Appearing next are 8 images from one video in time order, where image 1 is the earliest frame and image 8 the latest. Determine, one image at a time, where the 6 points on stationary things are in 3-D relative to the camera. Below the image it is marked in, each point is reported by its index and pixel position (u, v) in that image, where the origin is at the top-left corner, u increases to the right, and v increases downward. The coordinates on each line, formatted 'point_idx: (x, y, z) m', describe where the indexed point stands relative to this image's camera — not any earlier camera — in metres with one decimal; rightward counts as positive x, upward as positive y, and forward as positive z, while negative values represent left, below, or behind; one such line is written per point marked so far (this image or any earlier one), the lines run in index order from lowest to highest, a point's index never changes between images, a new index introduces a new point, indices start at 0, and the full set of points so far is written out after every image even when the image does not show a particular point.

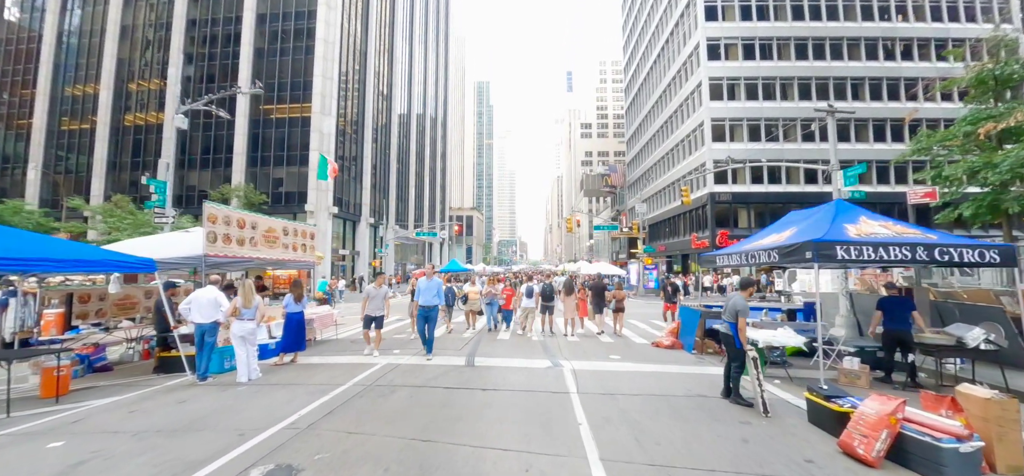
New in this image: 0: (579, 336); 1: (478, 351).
0: (+1.9, -2.9, +12.2) m
1: (-0.8, -2.5, +9.2) m
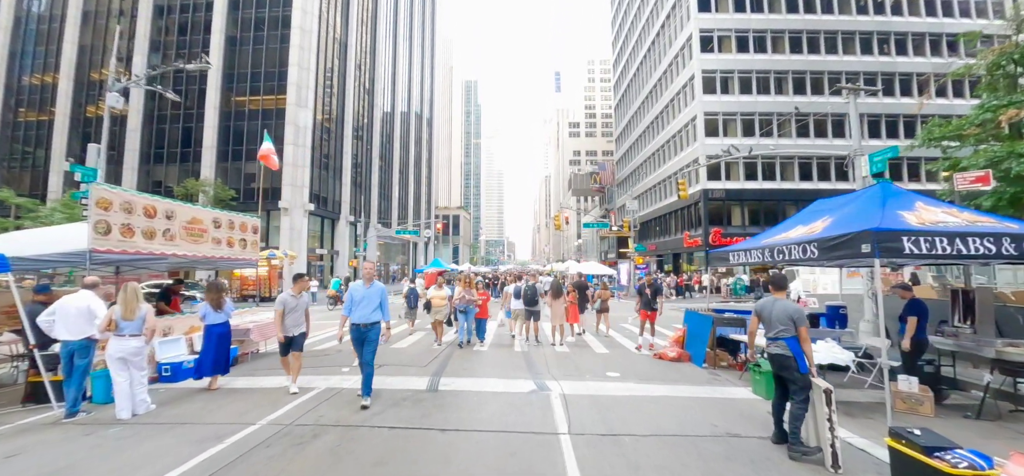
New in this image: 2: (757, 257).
0: (+1.4, -2.7, +10.6) m
1: (-1.2, -2.3, +7.5) m
2: (+4.7, -0.4, +8.1) m
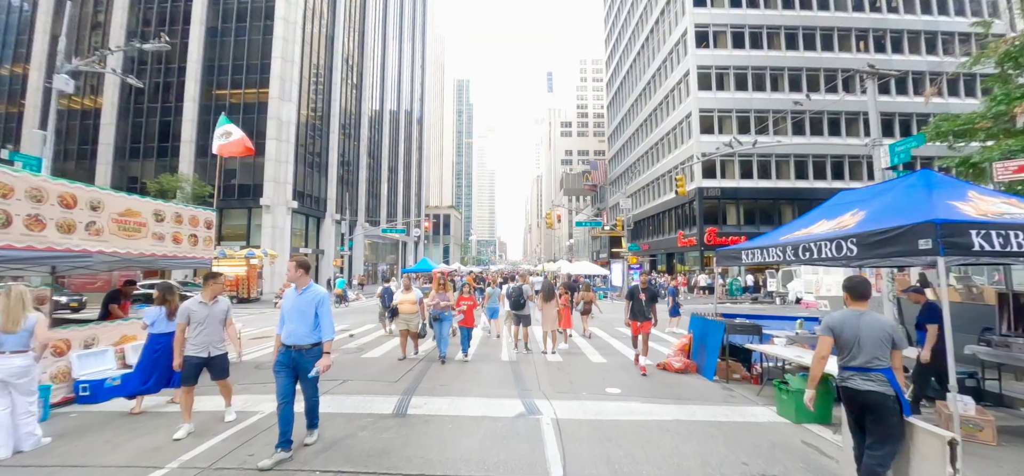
0: (+1.1, -2.6, +9.6) m
1: (-1.4, -2.2, +6.4) m
2: (+4.4, -0.3, +7.1) m
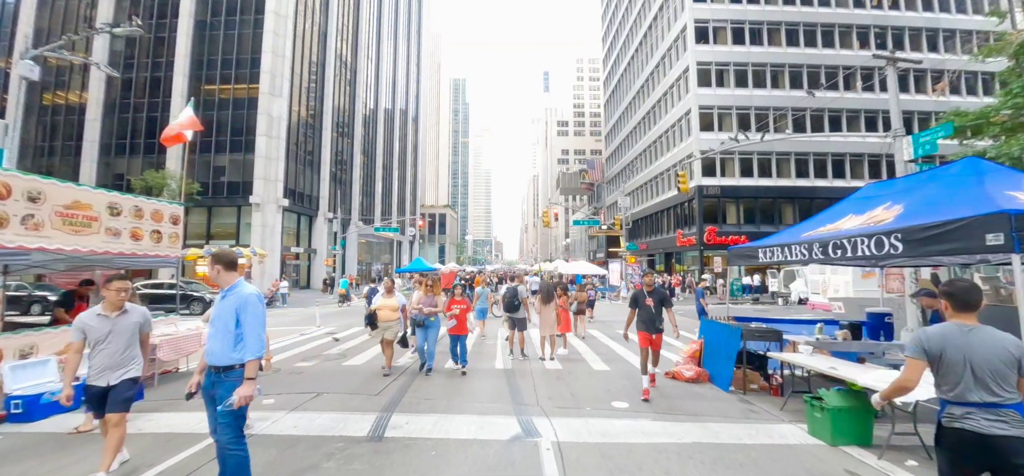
0: (+1.0, -2.6, +8.9) m
1: (-1.5, -2.2, +5.7) m
2: (+4.3, -0.3, +6.4) m
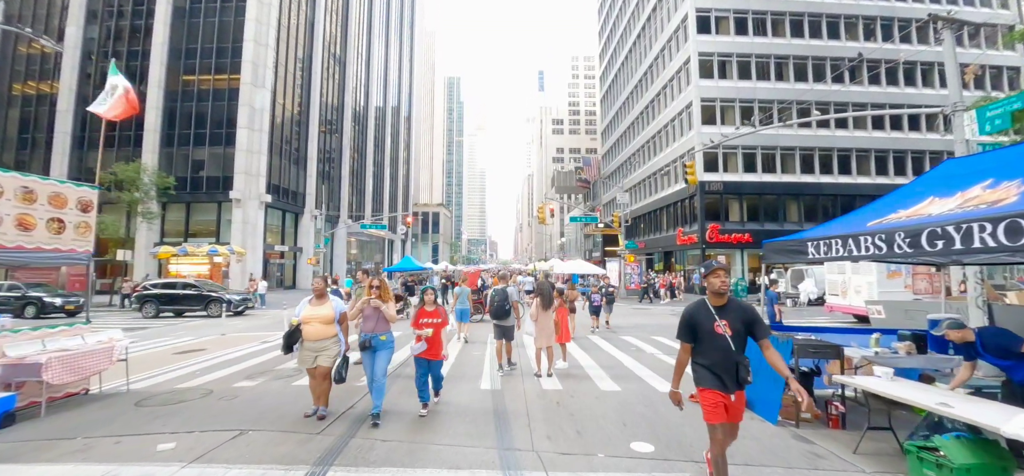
0: (+0.8, -2.4, +7.4) m
1: (-1.6, -2.0, +4.2) m
2: (+4.2, -0.1, +5.0) m
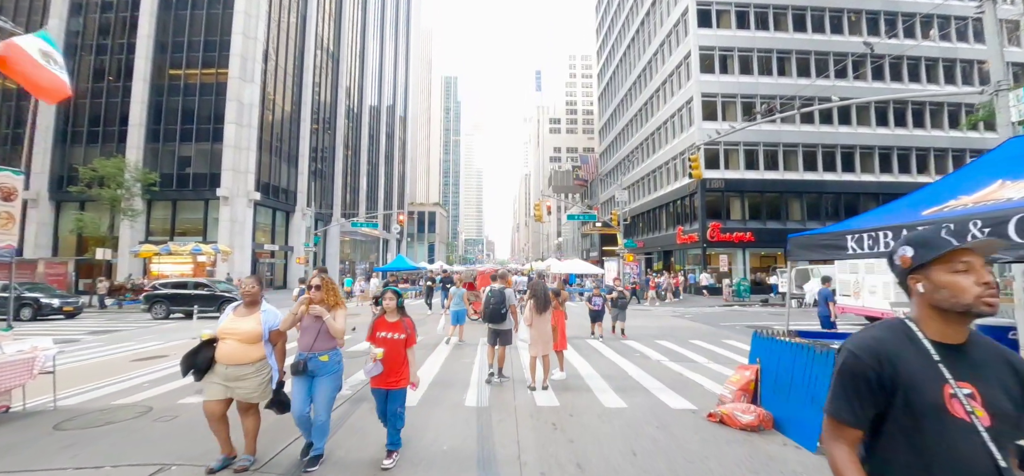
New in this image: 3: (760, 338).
0: (+0.7, -2.4, +6.6) m
1: (-1.8, -2.0, +3.3) m
2: (+4.1, 0.0, +4.2) m
3: (+3.4, -1.3, +5.8) m
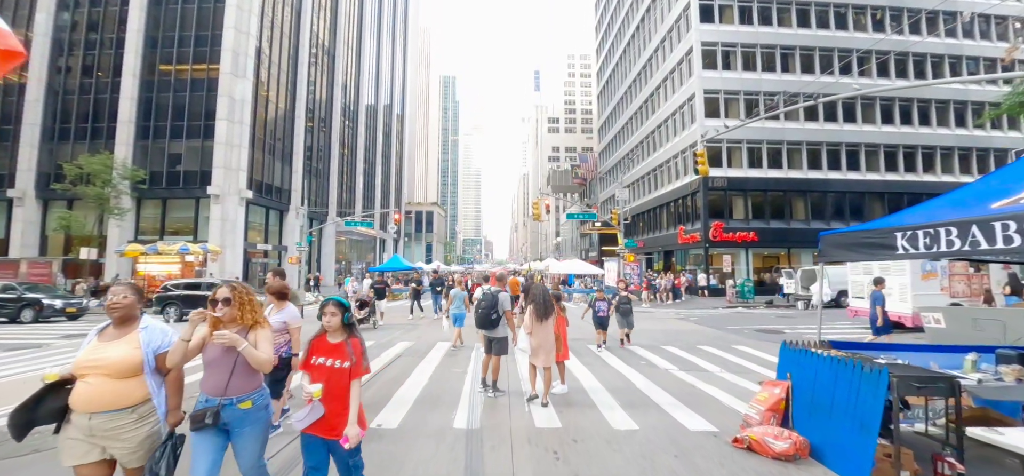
0: (+0.6, -2.3, +5.9) m
1: (-1.8, -1.9, +2.6) m
2: (+4.0, 0.0, +3.5) m
3: (+3.3, -1.3, +5.1) m
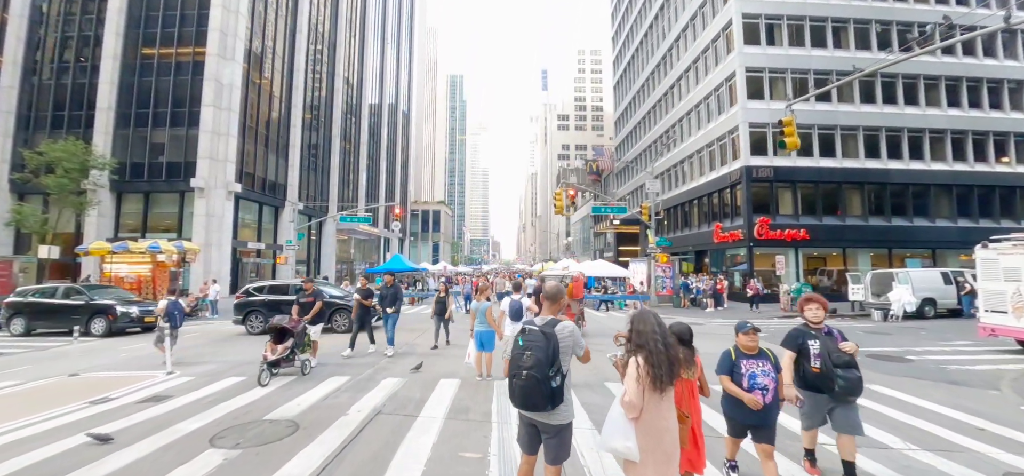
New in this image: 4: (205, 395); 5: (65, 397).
0: (+1.2, -2.2, +2.6) m
1: (-1.3, -1.7, -0.7) m
2: (+4.5, +0.1, +0.1) m
3: (+3.9, -1.1, +1.7) m
4: (-4.8, -2.4, +6.6) m
5: (-7.2, -2.6, +6.8) m
